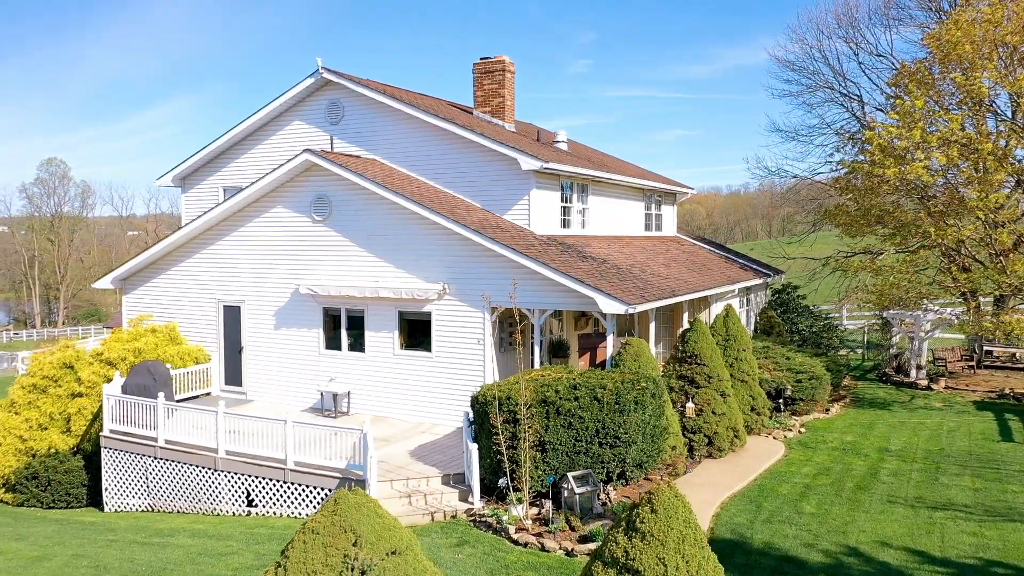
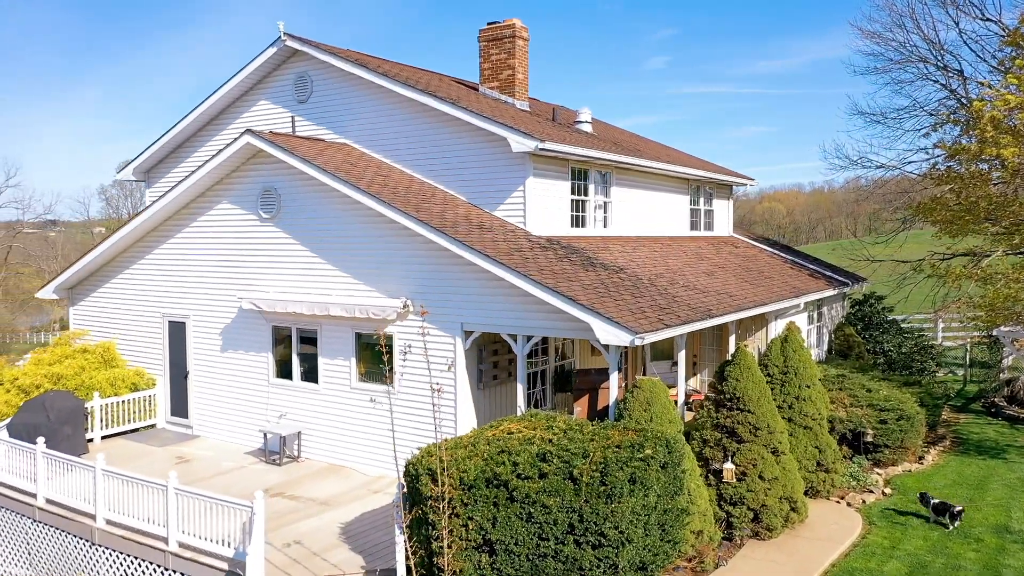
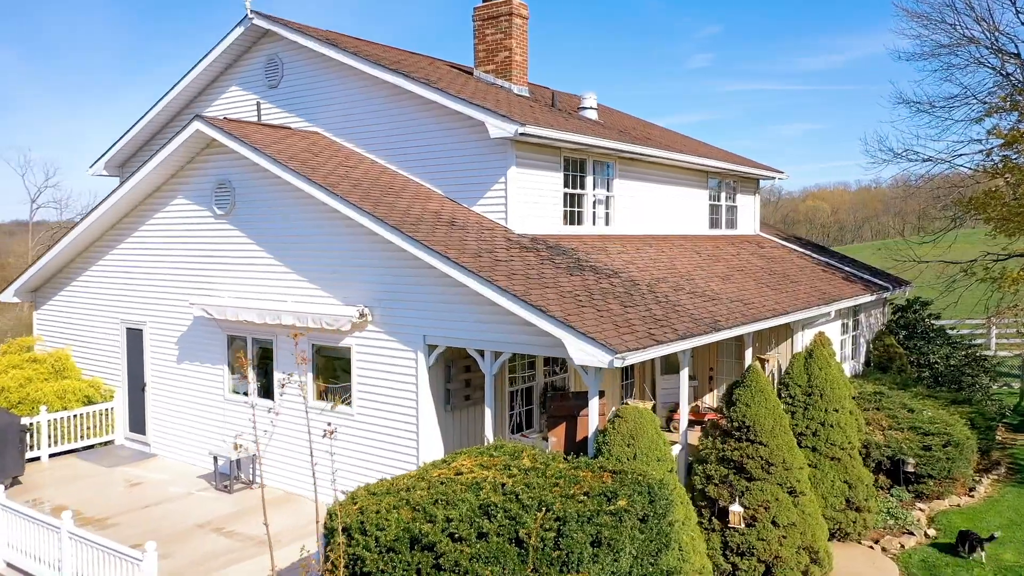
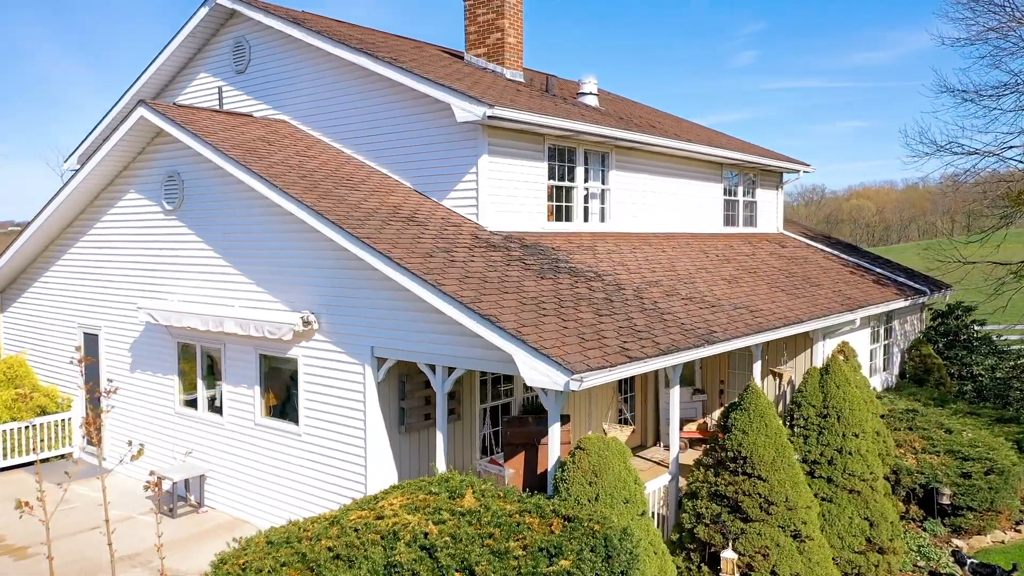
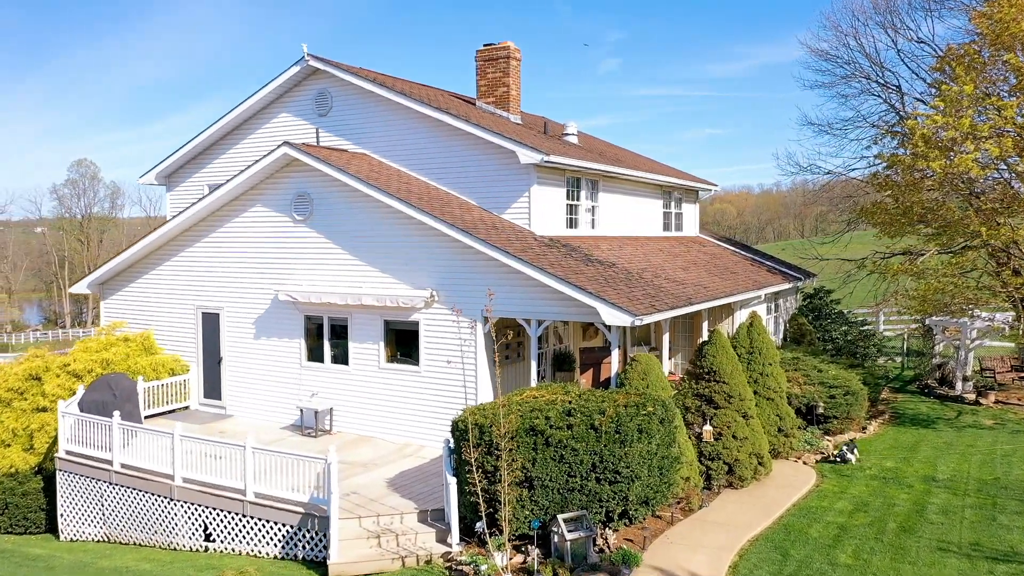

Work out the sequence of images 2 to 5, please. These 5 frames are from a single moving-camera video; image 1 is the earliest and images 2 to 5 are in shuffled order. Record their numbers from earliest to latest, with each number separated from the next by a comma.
5, 2, 3, 4
